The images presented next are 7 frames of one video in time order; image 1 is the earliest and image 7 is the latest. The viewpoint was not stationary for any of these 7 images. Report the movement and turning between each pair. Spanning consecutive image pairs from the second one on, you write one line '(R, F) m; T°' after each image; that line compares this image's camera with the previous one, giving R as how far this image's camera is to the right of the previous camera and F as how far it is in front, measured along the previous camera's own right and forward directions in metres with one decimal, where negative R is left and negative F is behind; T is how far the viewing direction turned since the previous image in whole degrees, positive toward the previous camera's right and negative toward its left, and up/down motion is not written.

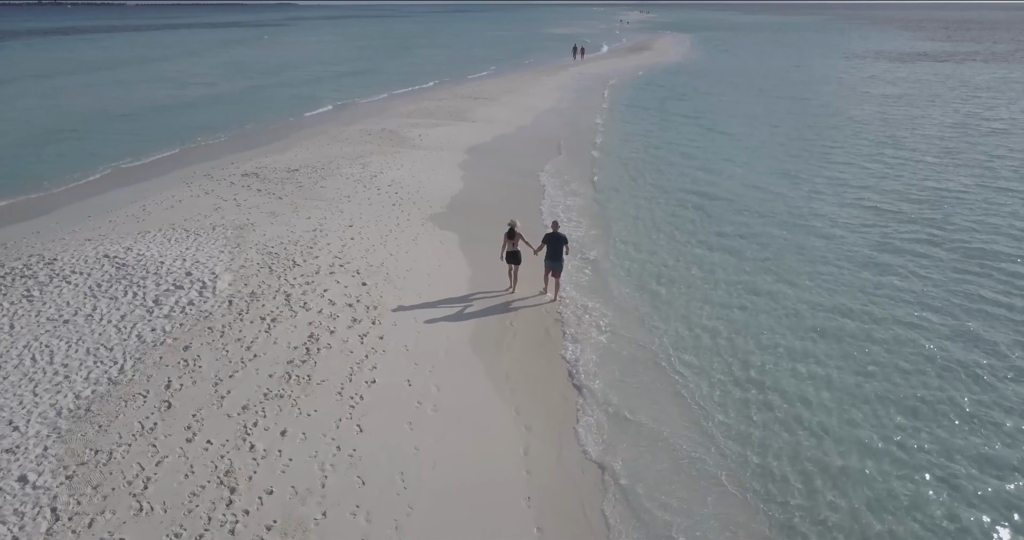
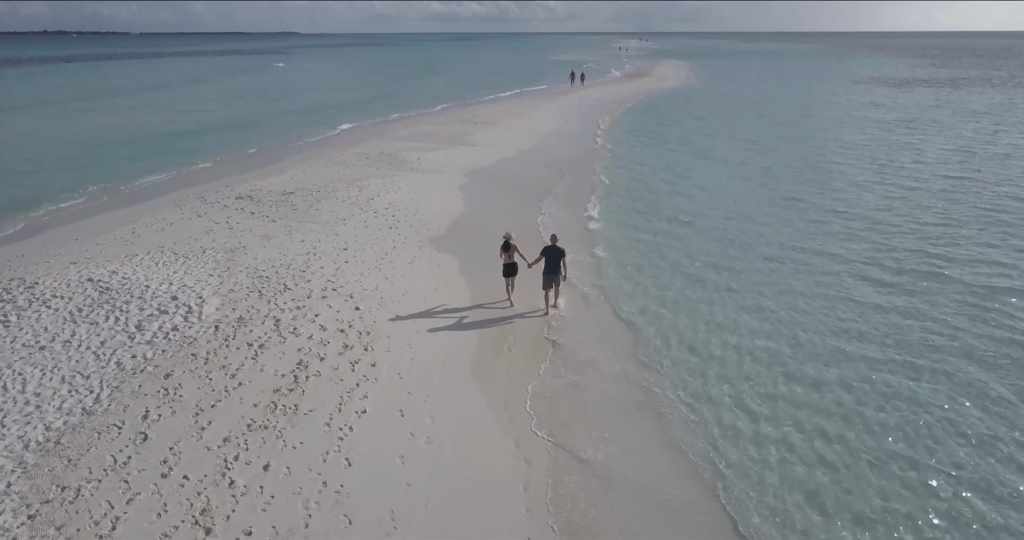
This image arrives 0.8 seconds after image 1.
(0.0, +0.4) m; 0°
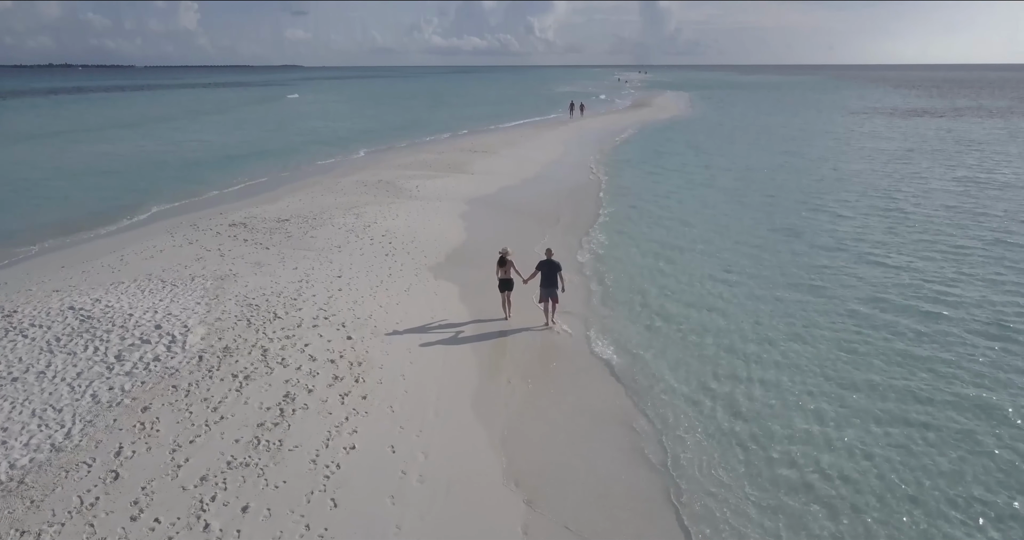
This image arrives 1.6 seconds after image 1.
(0.0, +0.4) m; 0°
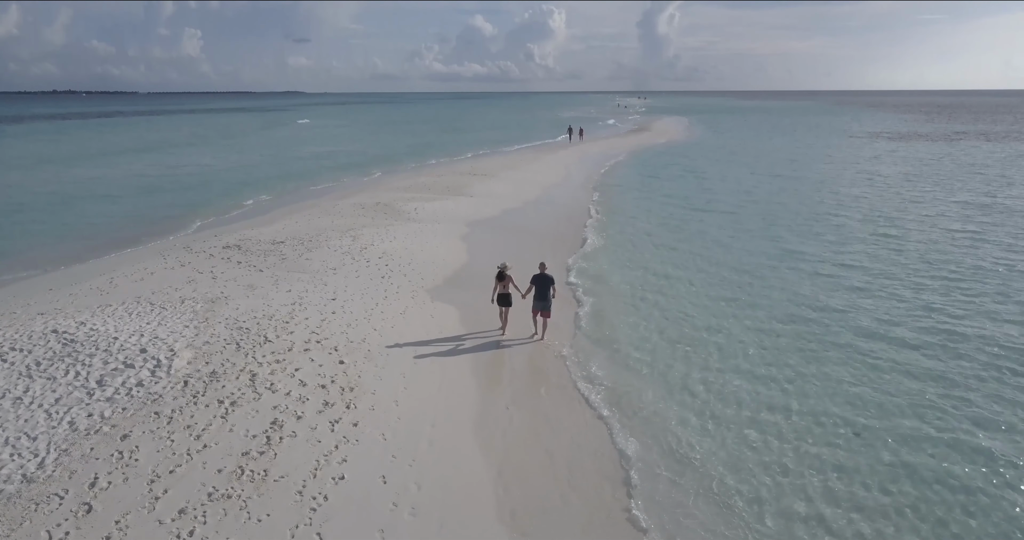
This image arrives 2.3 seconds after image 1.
(0.0, +0.3) m; 0°
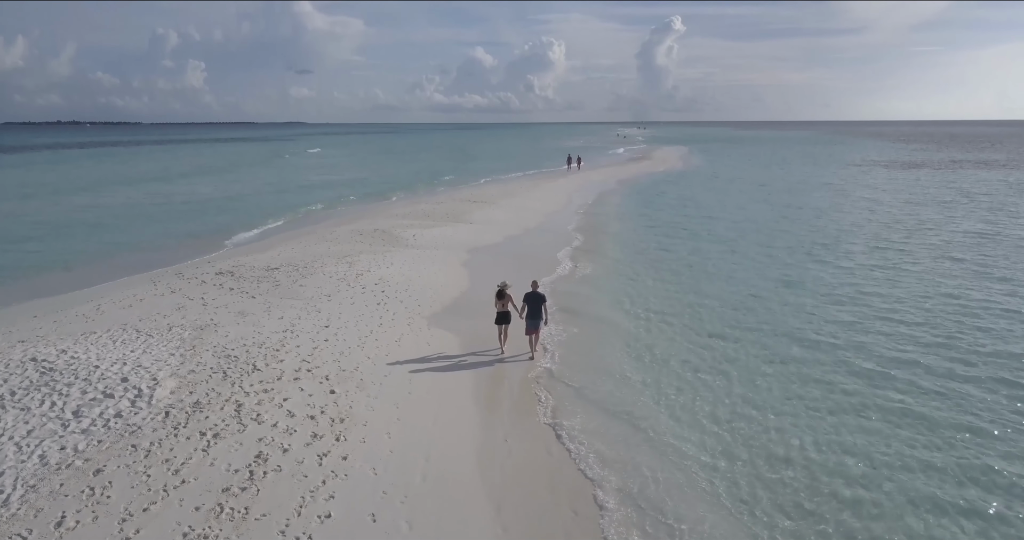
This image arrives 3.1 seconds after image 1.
(0.0, +0.4) m; 0°
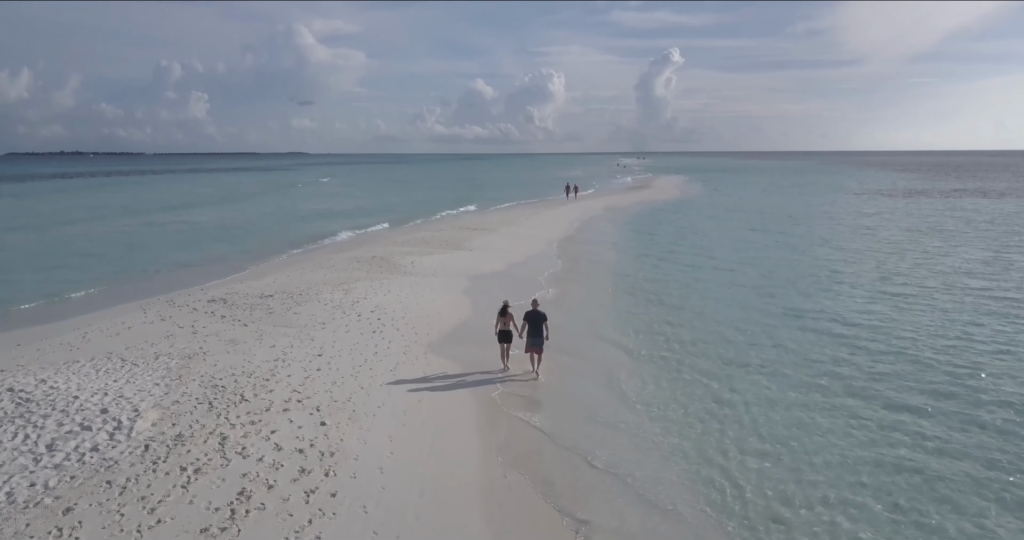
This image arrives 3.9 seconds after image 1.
(0.0, +0.4) m; 0°
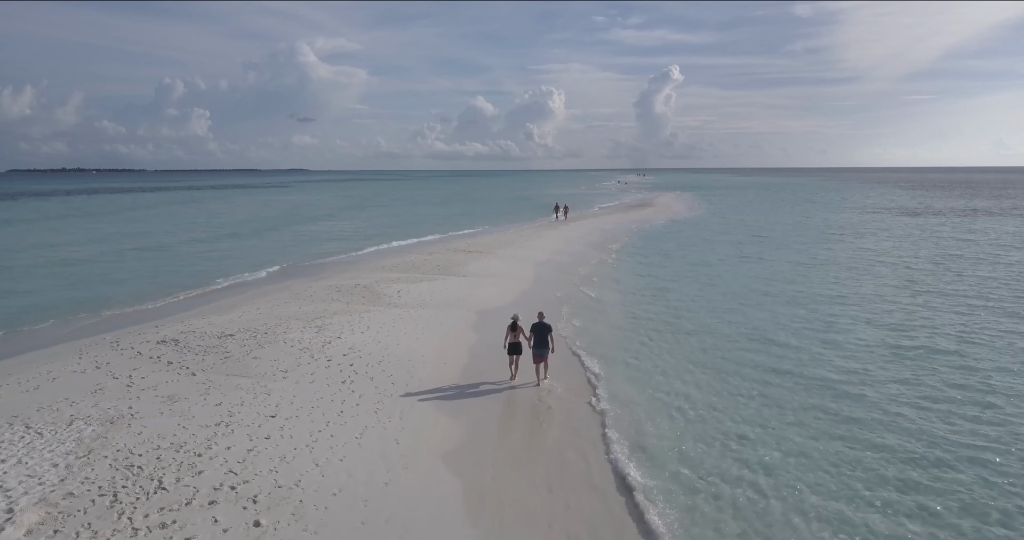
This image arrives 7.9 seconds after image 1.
(+0.1, +2.0) m; 0°
